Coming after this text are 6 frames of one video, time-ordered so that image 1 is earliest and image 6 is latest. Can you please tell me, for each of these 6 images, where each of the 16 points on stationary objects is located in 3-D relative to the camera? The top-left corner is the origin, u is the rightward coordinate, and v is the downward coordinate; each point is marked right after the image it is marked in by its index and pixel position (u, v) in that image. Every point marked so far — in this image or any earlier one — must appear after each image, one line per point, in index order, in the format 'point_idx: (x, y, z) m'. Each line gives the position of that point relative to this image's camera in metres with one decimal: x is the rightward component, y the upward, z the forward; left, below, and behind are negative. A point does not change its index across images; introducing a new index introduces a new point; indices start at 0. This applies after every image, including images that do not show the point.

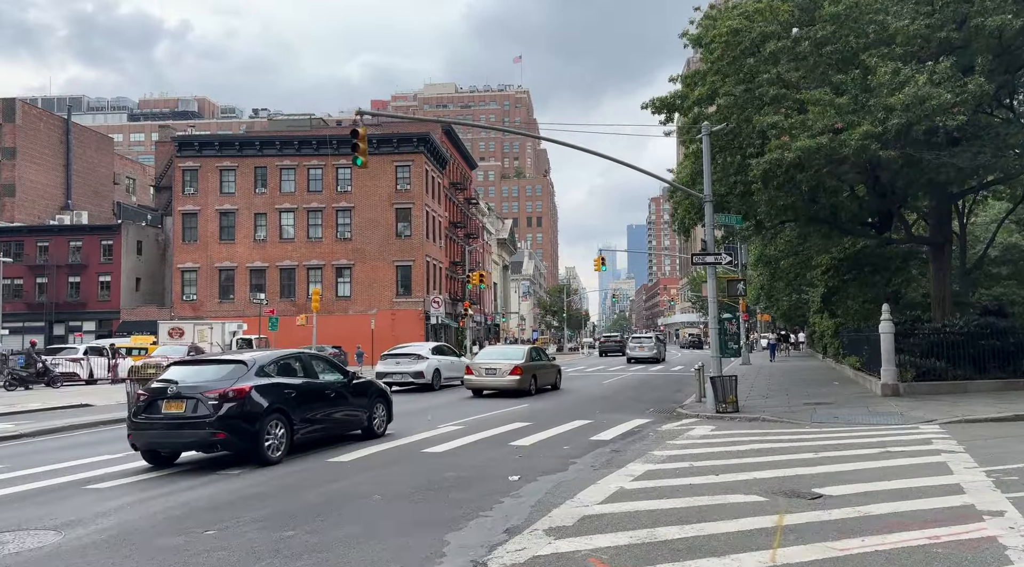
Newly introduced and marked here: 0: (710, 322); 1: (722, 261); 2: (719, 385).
0: (+4.4, -0.9, +19.6) m
1: (+4.7, +0.5, +19.7) m
2: (+4.2, -2.1, +18.2) m
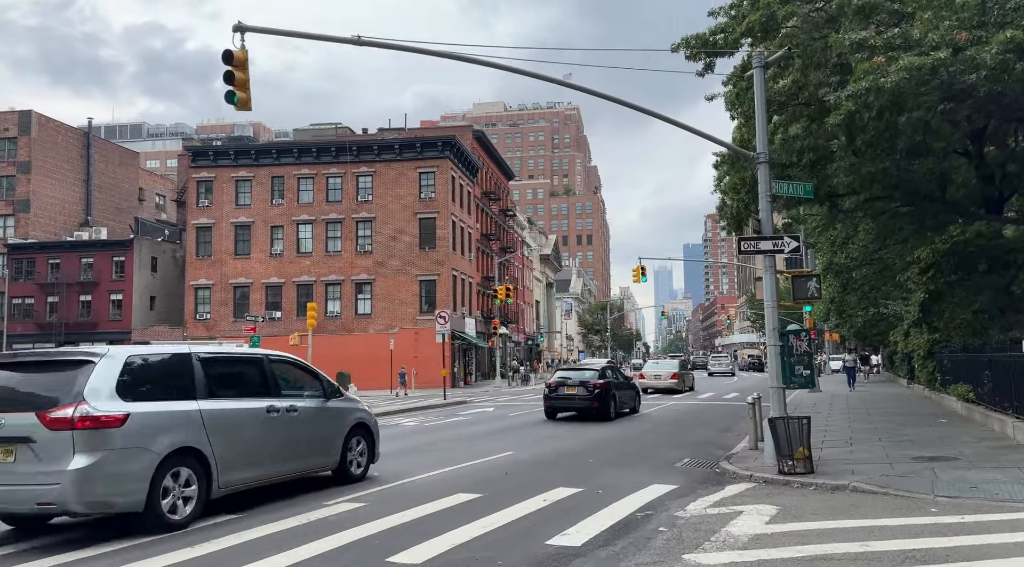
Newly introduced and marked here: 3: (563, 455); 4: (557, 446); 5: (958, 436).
0: (+3.9, -0.9, +13.7) m
1: (+4.2, +0.6, +13.8) m
2: (+3.7, -2.0, +12.3) m
3: (+0.9, -3.0, +15.6) m
4: (+0.9, -3.2, +17.2) m
5: (+7.3, -2.5, +14.6) m
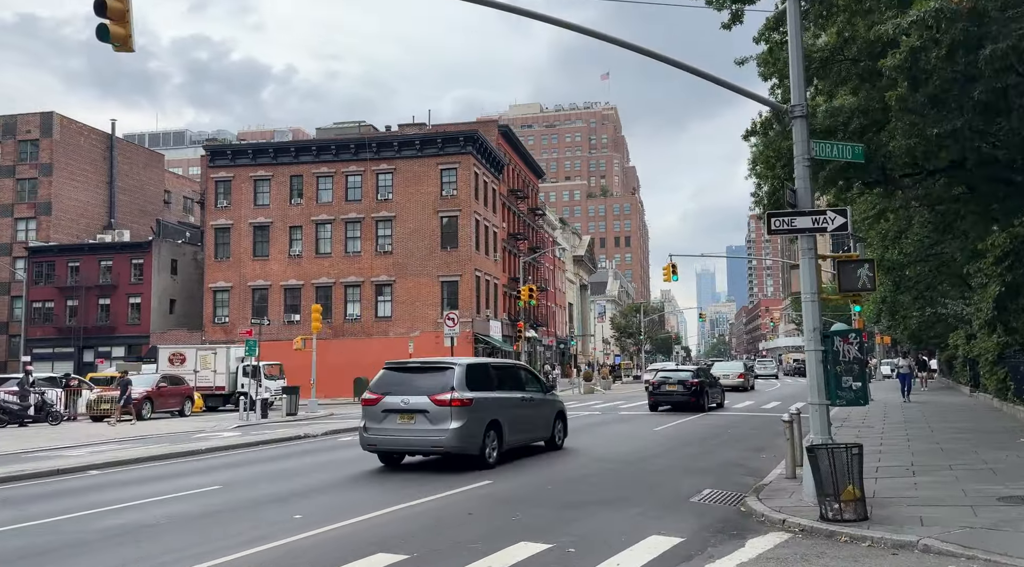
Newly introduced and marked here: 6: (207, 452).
0: (+3.6, -0.7, +10.8) m
1: (+3.9, +0.7, +10.9) m
2: (+3.3, -1.9, +9.4) m
3: (+0.6, -2.9, +12.8) m
4: (+0.7, -3.0, +14.4) m
5: (+7.0, -2.4, +11.6) m
6: (-6.8, -3.8, +19.9) m
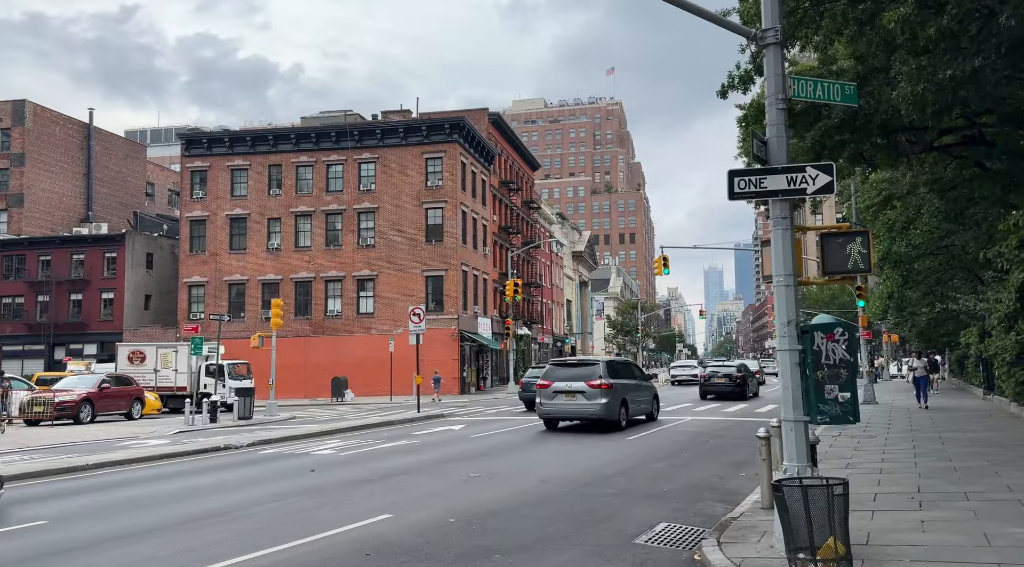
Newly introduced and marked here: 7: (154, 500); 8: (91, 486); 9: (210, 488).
0: (+2.5, -0.5, +8.2) m
1: (+2.8, +0.9, +8.3) m
2: (+2.2, -1.7, +6.8) m
3: (-0.5, -2.7, +10.2) m
4: (-0.4, -2.8, +11.9) m
5: (+5.9, -2.2, +9.0) m
6: (-7.9, -3.6, +17.4) m
7: (-5.1, -3.0, +12.6) m
8: (-6.9, -3.3, +14.6) m
9: (-4.7, -3.2, +13.7) m
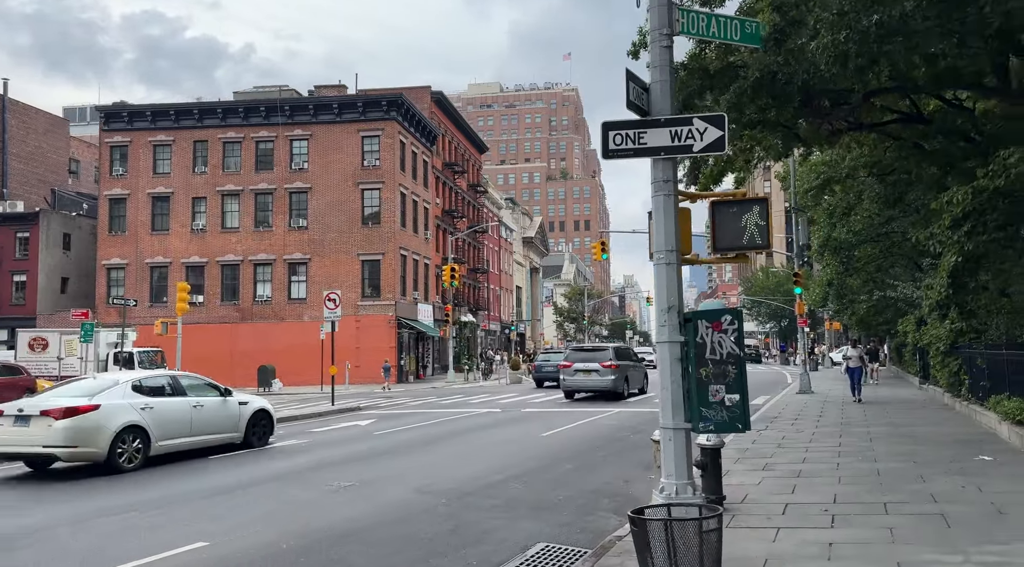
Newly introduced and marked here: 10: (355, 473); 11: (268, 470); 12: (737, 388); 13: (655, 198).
0: (+1.1, -0.4, +6.7) m
1: (+1.4, +1.1, +6.8) m
2: (+0.9, -1.6, +5.3) m
3: (-2.0, -2.5, +8.6) m
4: (-1.9, -2.6, +10.2) m
5: (+4.5, -2.0, +7.7) m
6: (-9.7, -3.2, +15.4) m
7: (-6.7, -2.8, +10.7) m
8: (-8.6, -2.9, +12.6) m
9: (-6.3, -2.9, +11.9) m
10: (-2.3, -2.8, +13.0) m
11: (-3.7, -2.8, +13.4) m
12: (+1.8, -0.8, +7.0) m
13: (+1.2, +0.7, +7.1) m
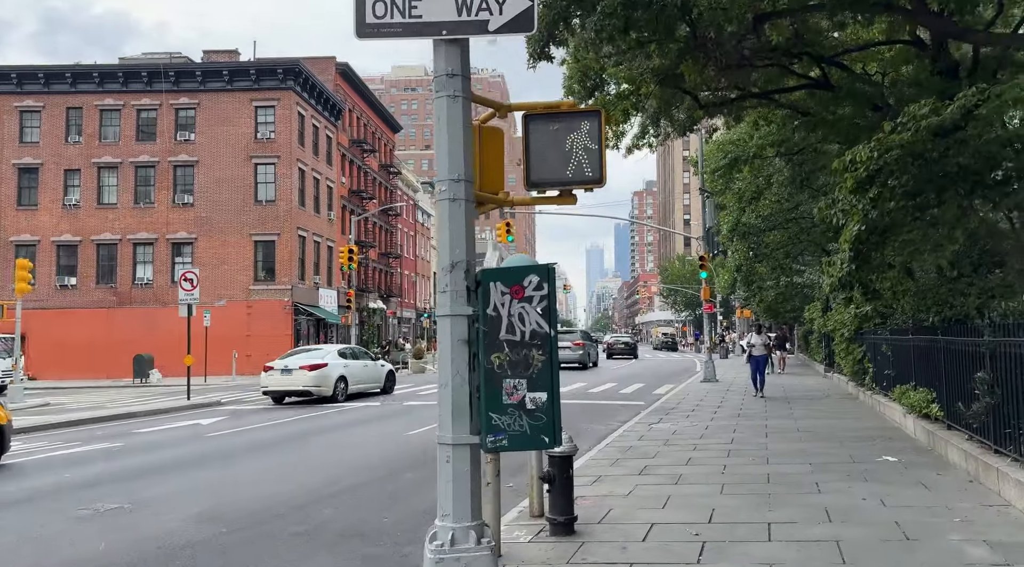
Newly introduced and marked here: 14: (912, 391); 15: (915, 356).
0: (-0.4, -0.1, +4.5) m
1: (-0.1, +1.3, +4.6) m
2: (-0.5, -1.3, +3.1) m
3: (-3.6, -2.1, +6.2) m
4: (-3.7, -2.2, +7.8) m
5: (+2.9, -1.7, +5.8) m
6: (-12.0, -2.7, +12.3) m
7: (-8.5, -2.4, +7.9) m
8: (-10.6, -2.5, +9.6) m
9: (-8.3, -2.5, +9.0) m
10: (-4.4, -2.4, +10.5) m
11: (-5.8, -2.4, +10.8) m
12: (+0.2, -0.5, +4.8) m
13: (-0.4, +1.0, +4.9) m
14: (+6.5, -1.8, +14.5) m
15: (+6.7, -1.2, +14.7) m
